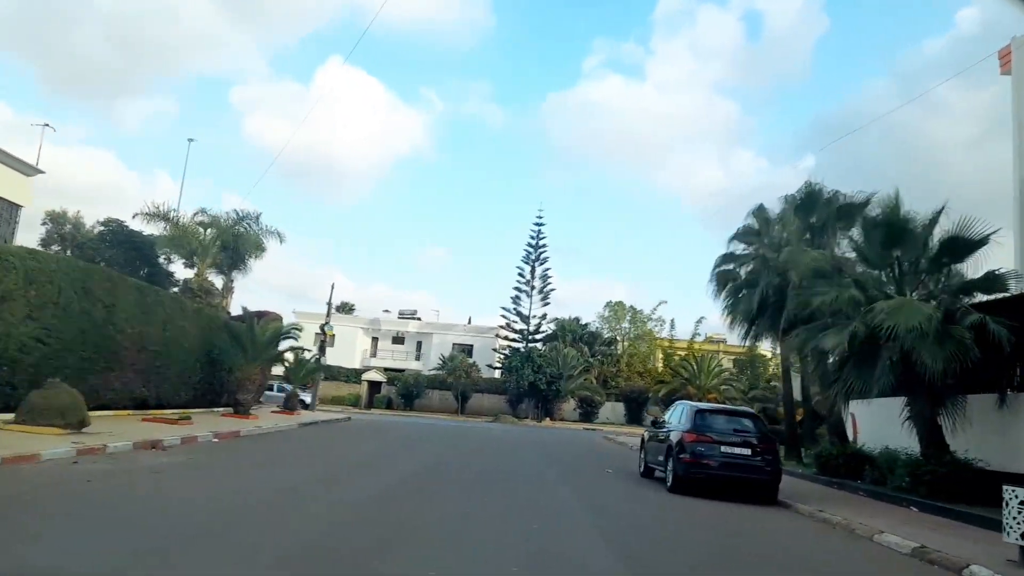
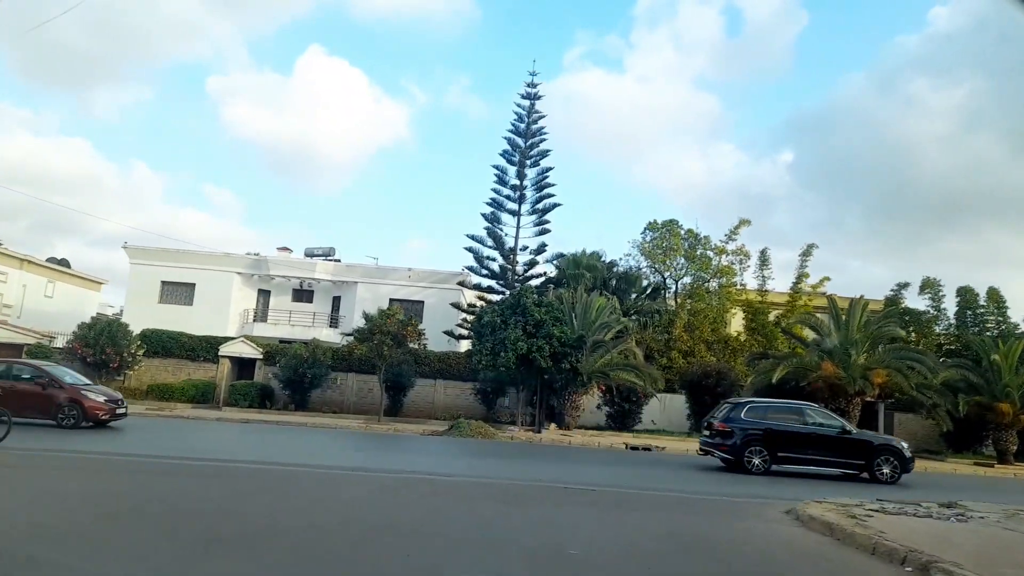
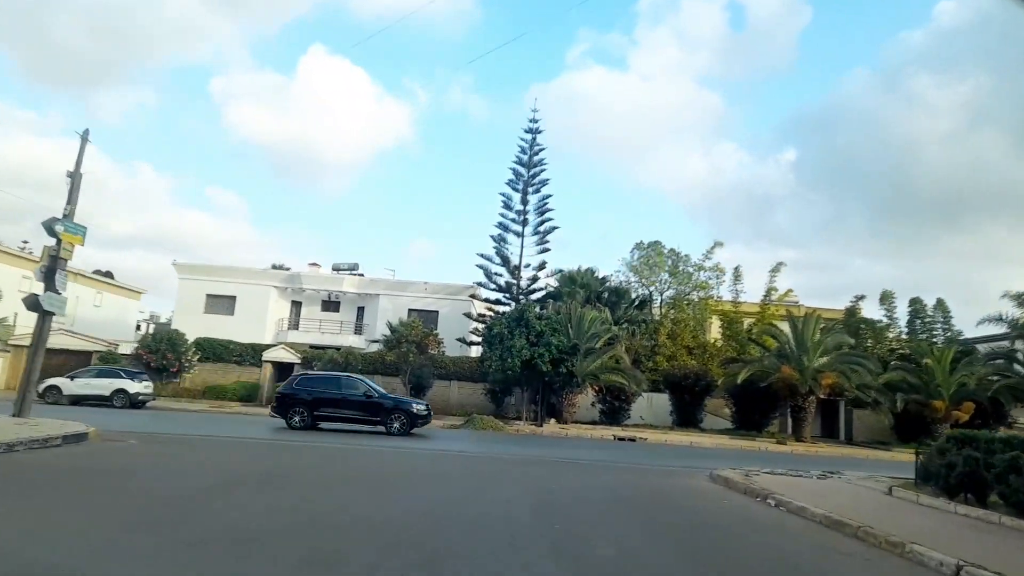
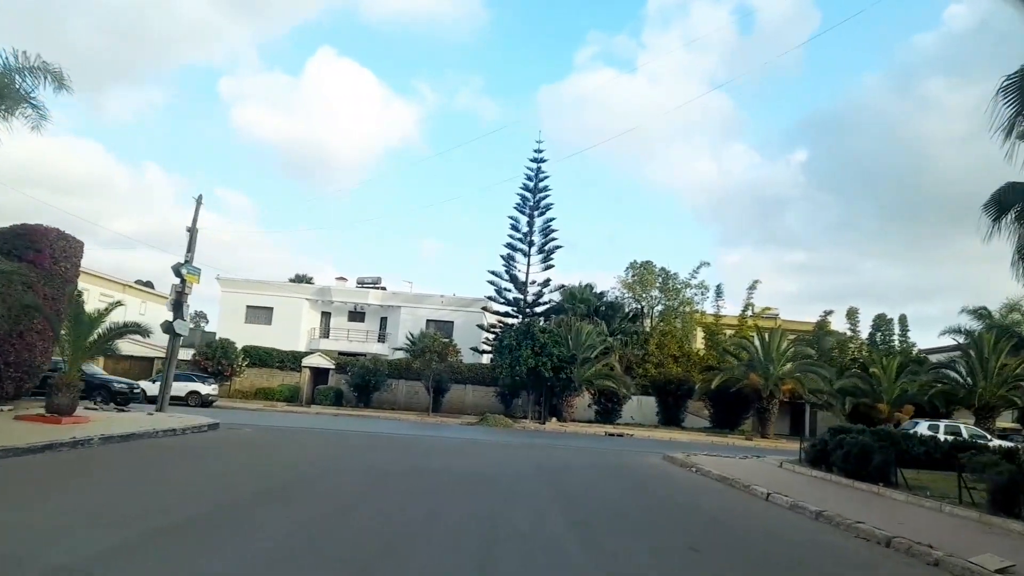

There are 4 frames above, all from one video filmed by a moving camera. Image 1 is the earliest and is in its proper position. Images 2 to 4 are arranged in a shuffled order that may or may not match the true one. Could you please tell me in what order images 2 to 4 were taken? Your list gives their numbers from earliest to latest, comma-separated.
4, 3, 2
